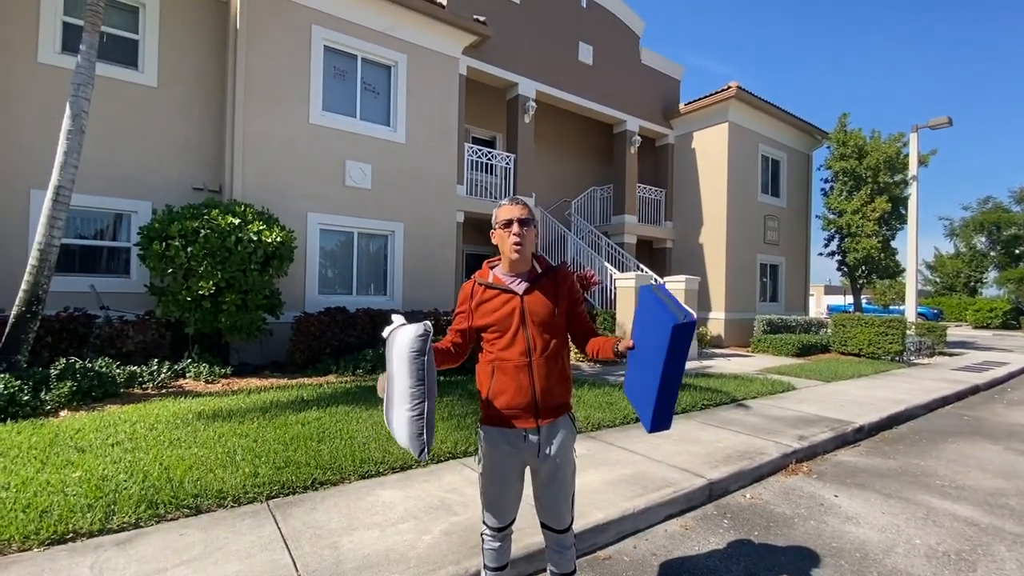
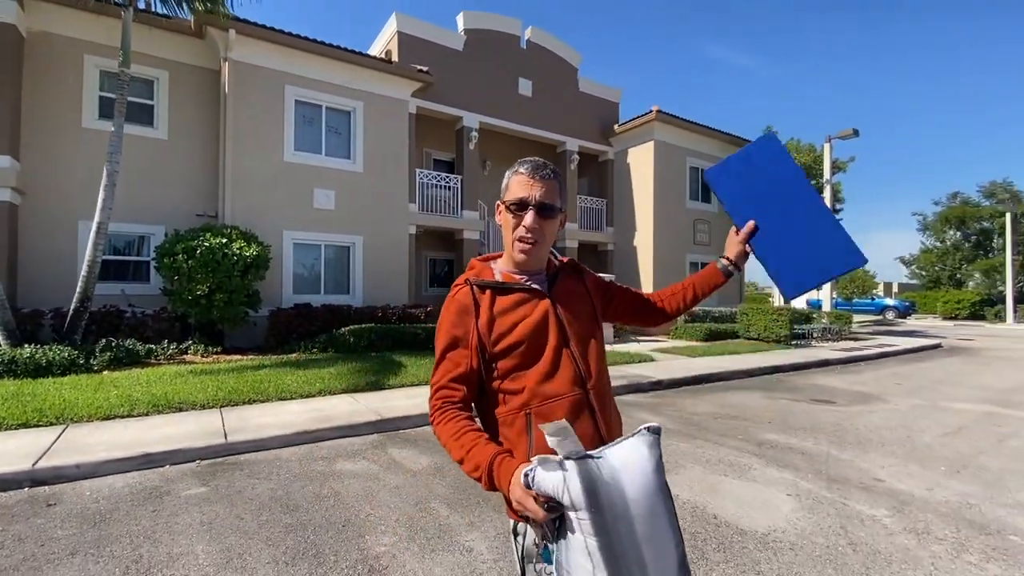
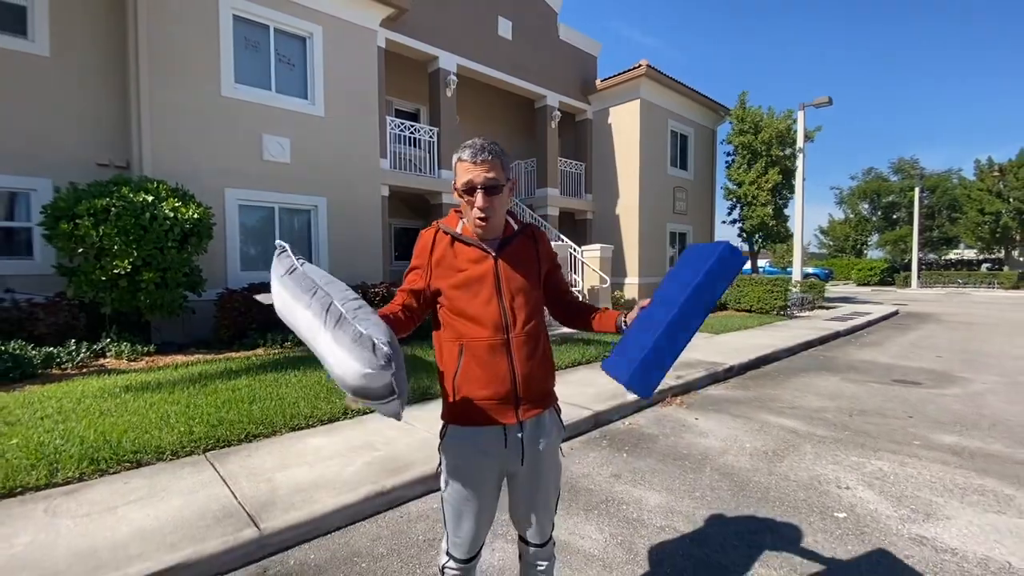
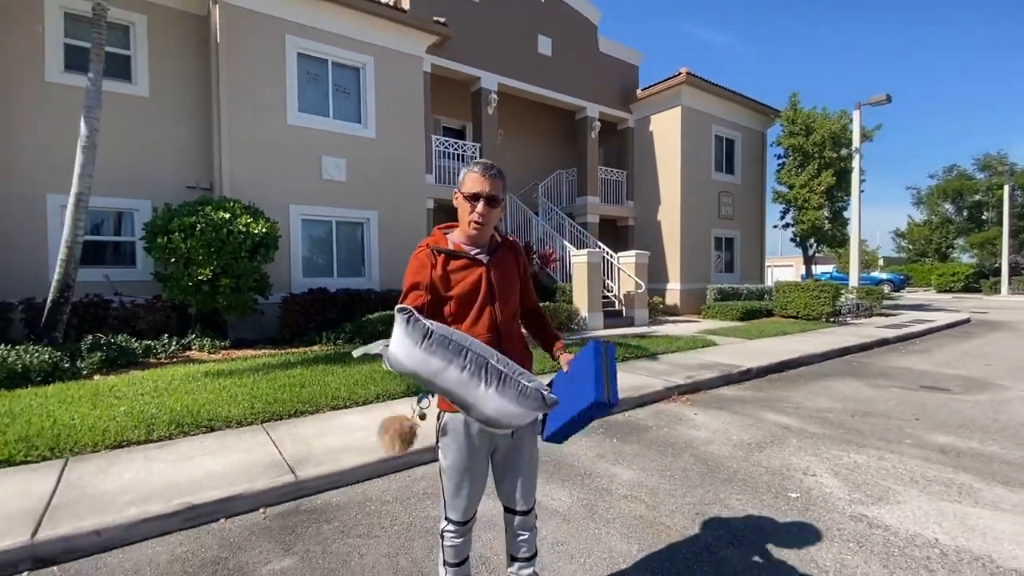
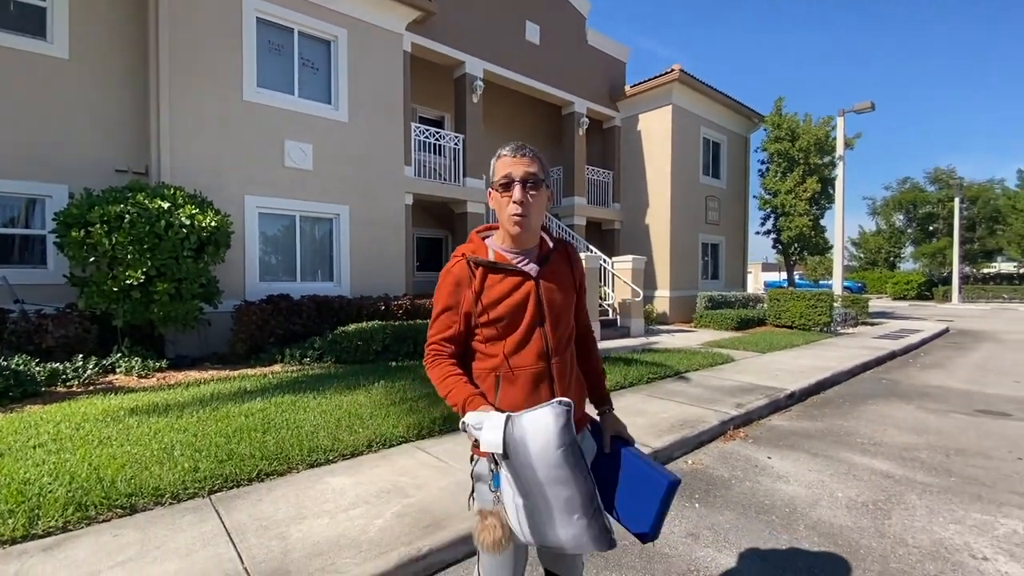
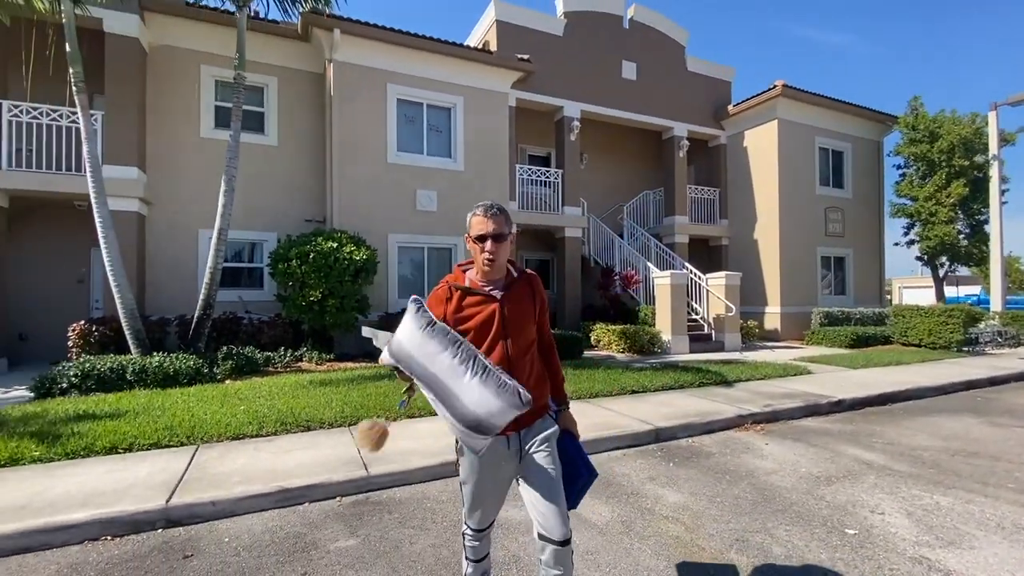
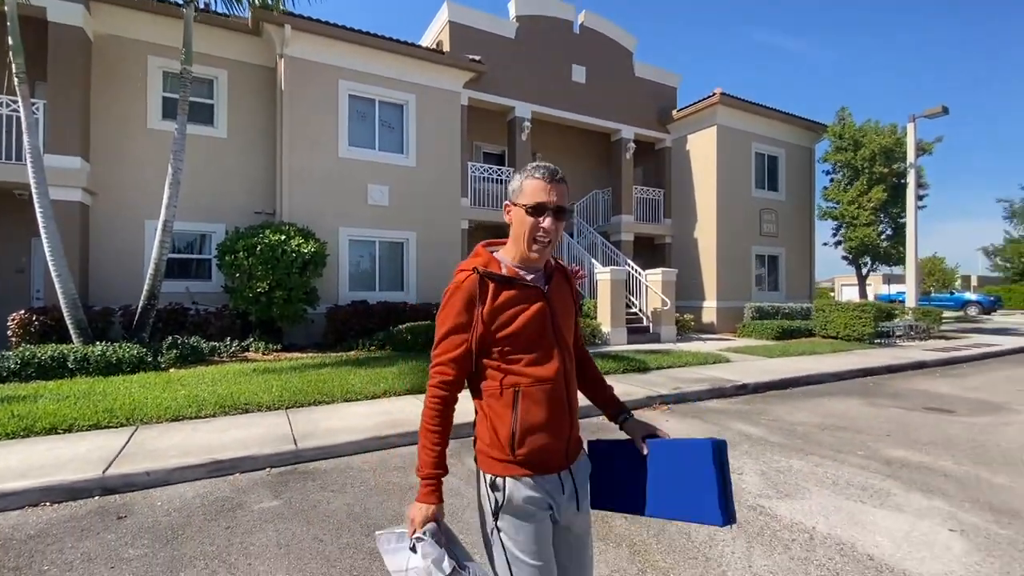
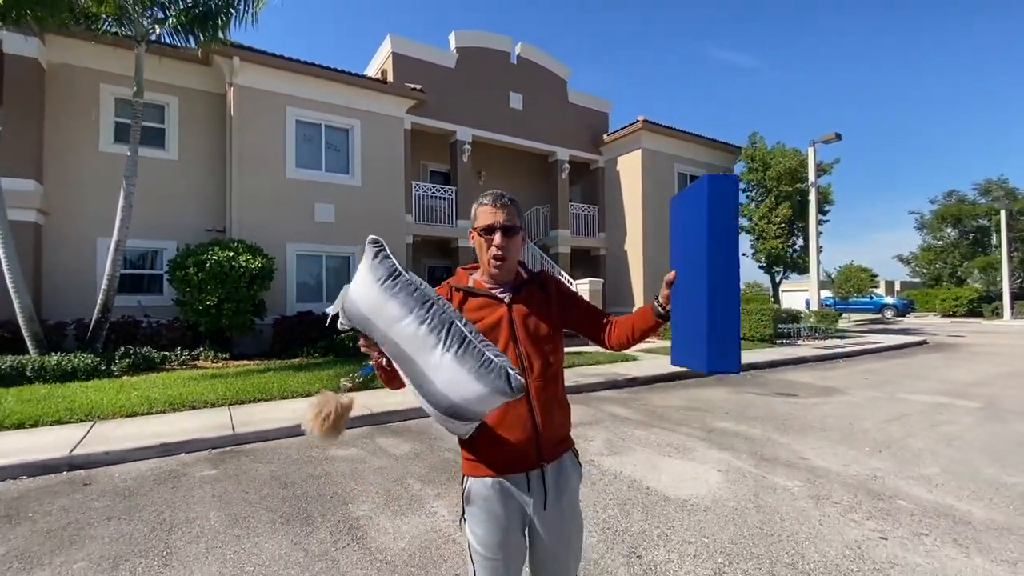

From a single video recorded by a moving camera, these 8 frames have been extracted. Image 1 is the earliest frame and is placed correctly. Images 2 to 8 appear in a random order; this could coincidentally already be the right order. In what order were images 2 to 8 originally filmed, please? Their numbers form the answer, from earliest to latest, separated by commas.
5, 3, 4, 6, 7, 2, 8
